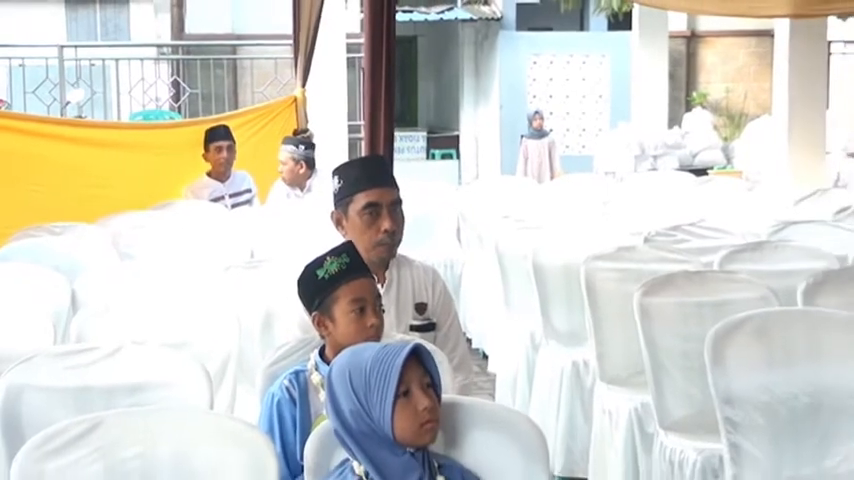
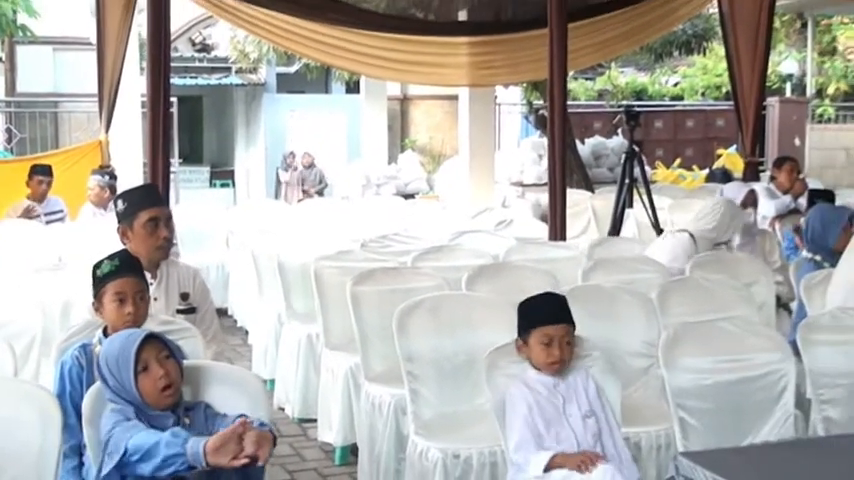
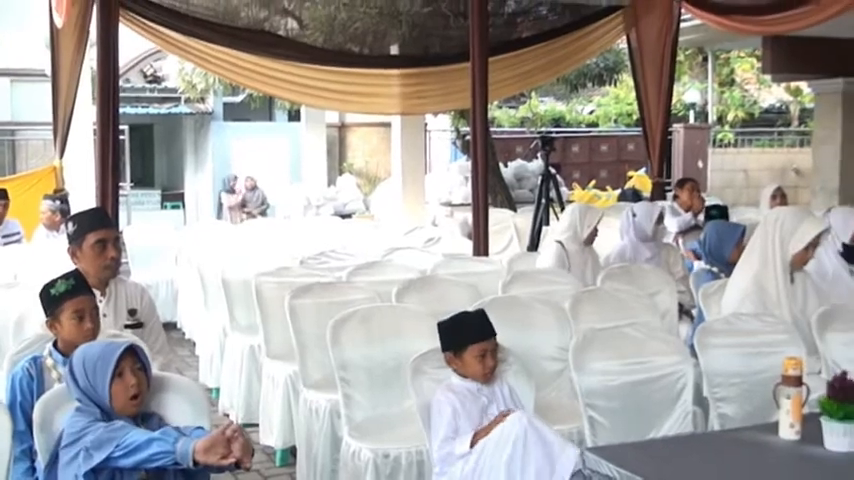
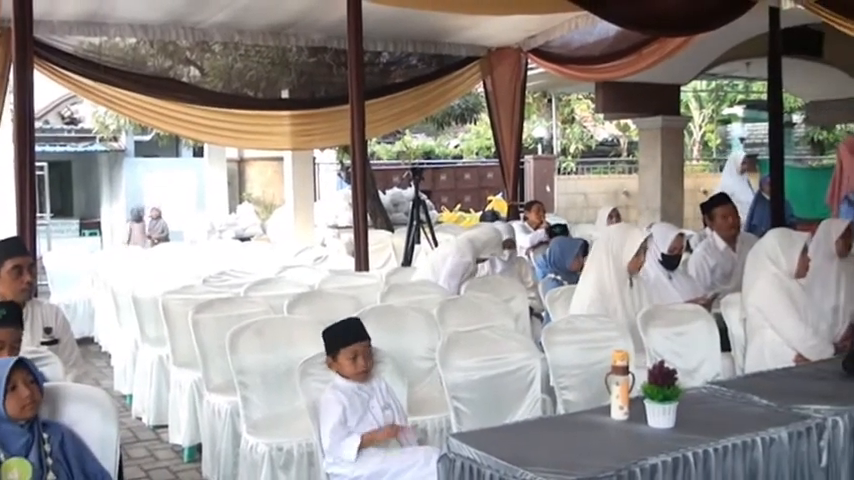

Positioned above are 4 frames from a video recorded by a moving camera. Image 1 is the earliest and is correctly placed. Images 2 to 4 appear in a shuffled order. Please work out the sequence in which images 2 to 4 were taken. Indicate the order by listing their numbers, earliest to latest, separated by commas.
2, 3, 4
